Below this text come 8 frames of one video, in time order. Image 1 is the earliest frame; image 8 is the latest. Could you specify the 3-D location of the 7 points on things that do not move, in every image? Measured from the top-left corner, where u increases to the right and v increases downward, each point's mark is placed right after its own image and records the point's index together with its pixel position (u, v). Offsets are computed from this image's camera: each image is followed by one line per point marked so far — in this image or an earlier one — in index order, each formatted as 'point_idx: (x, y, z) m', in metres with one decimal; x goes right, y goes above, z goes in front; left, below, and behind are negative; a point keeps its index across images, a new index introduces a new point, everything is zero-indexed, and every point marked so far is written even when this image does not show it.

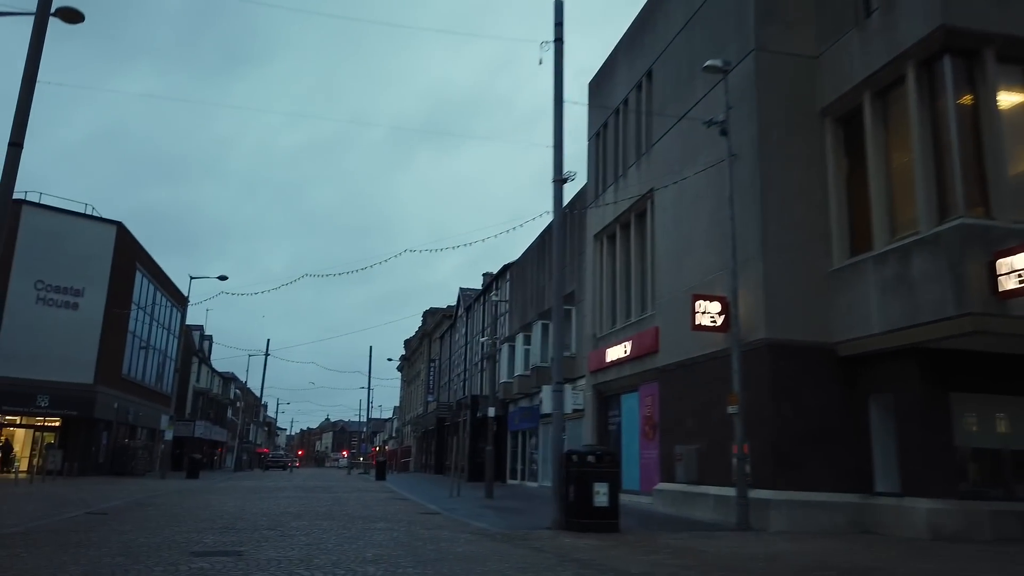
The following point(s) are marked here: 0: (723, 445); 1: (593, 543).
0: (+4.7, -3.5, +16.8) m
1: (+1.3, -4.2, +12.5) m
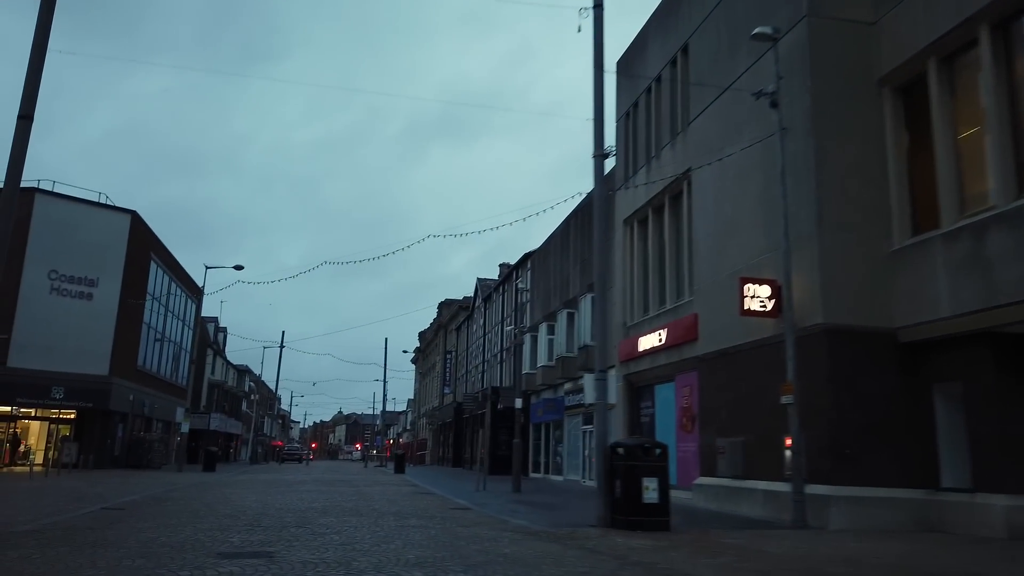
0: (+5.5, -3.1, +15.8) m
1: (+2.1, -3.9, +11.5) m
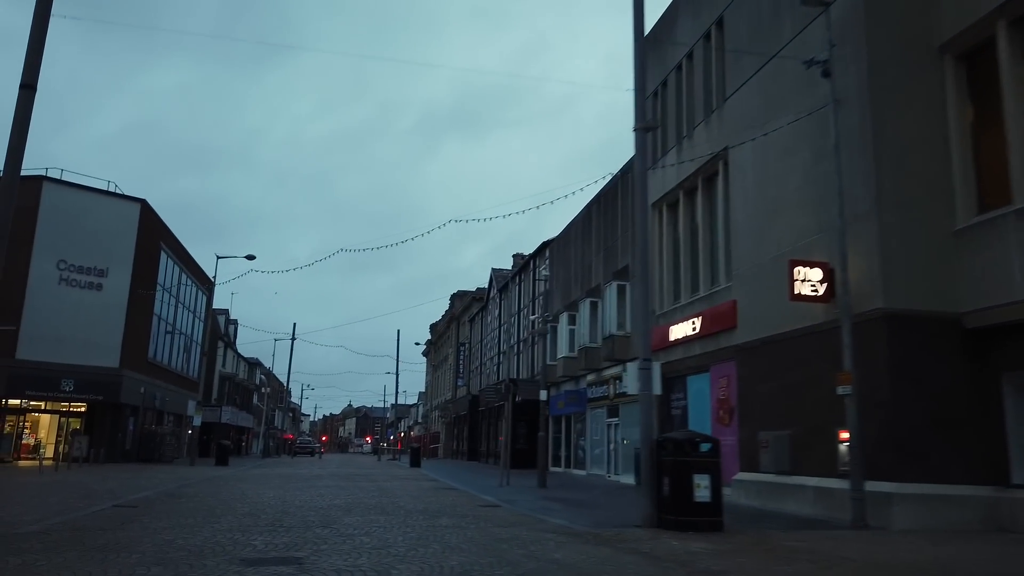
0: (+6.1, -2.8, +14.8) m
1: (+2.7, -3.6, +10.6) m
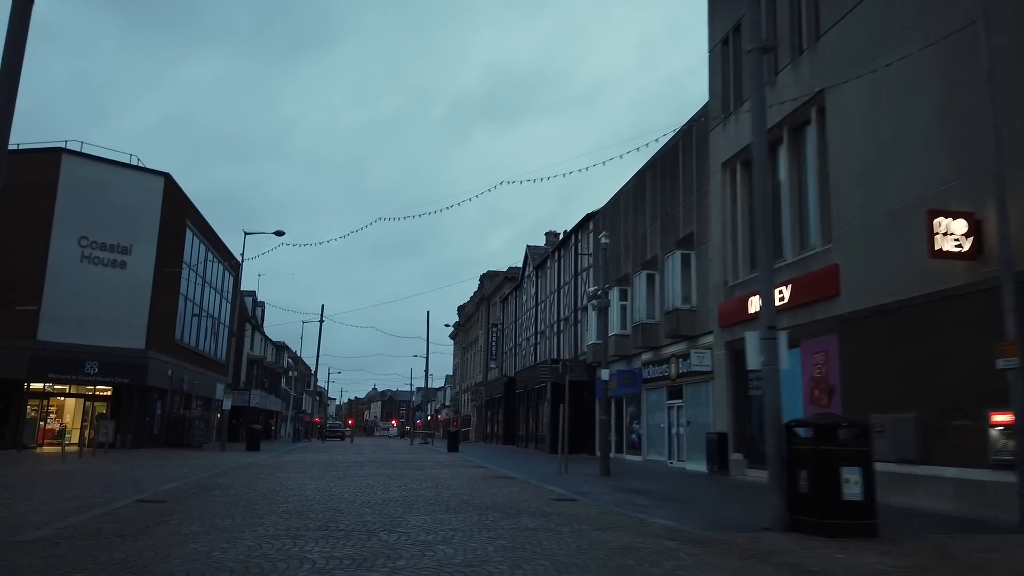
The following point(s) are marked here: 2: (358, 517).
0: (+7.6, -2.0, +12.5) m
1: (+4.0, -3.0, +8.4) m
2: (-2.2, -3.3, +10.9) m
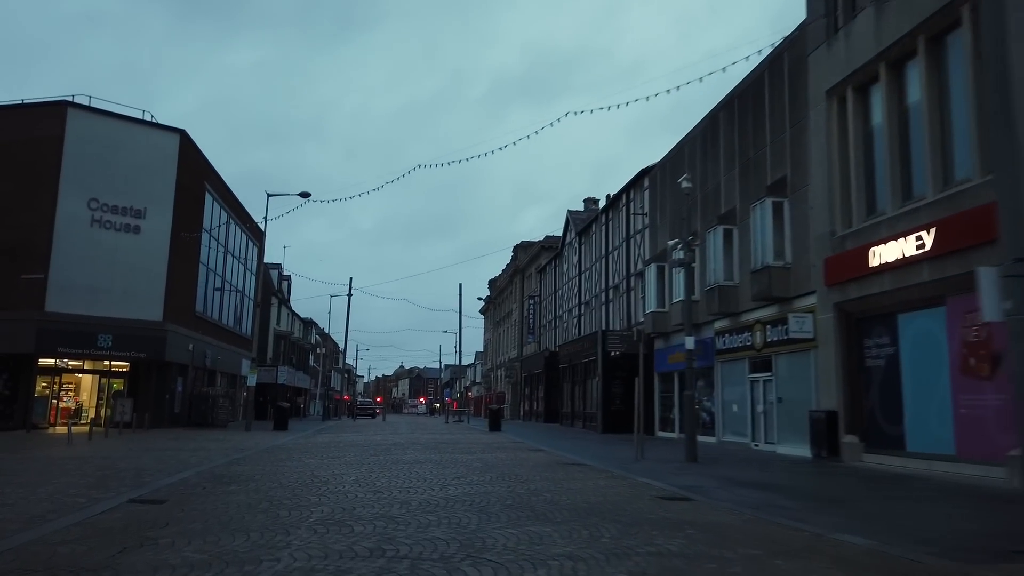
0: (+8.9, -1.1, +9.0) m
1: (+5.2, -2.2, +5.1) m
2: (-1.0, -2.5, +7.8) m
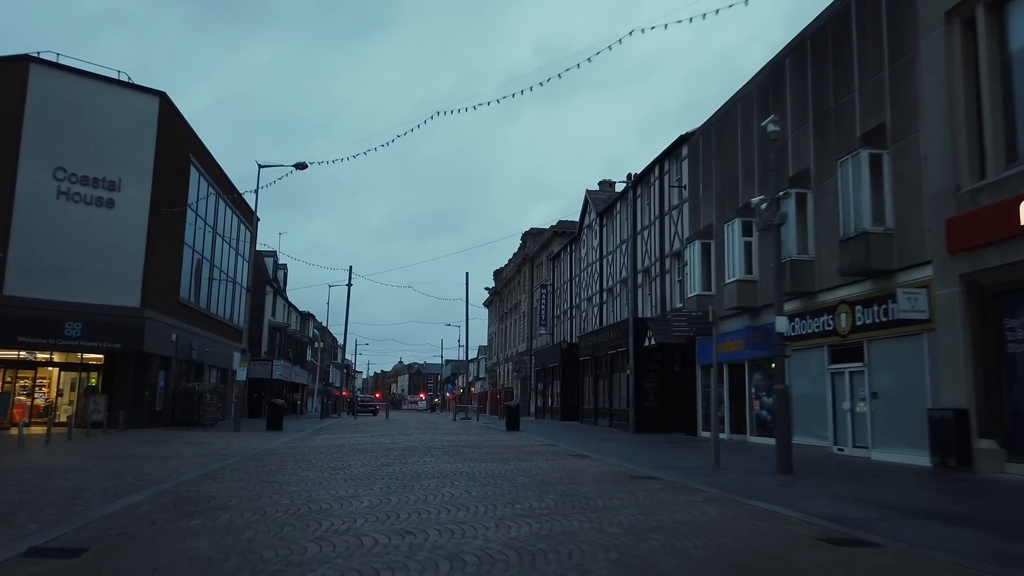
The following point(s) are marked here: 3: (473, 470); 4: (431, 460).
0: (+9.8, -0.6, +5.5) m
1: (+6.1, -1.7, +1.5) m
2: (0.0, -1.9, +4.2) m
3: (-0.7, -3.2, +13.3) m
4: (-1.7, -3.6, +15.6) m
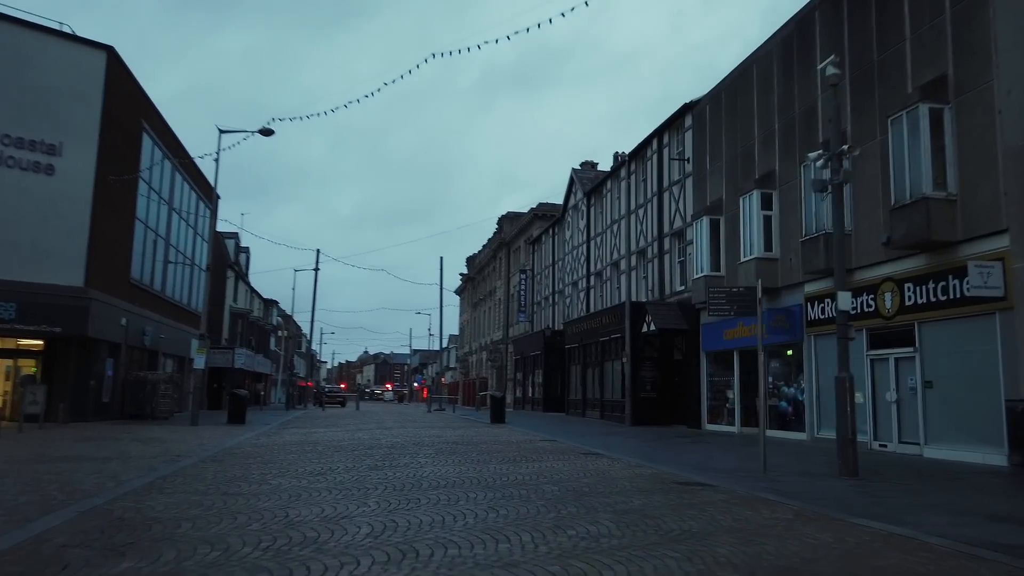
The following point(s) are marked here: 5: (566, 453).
0: (+10.4, -0.2, +3.5) m
1: (+6.9, -1.4, -0.6) m
2: (+0.7, -1.5, +1.8) m
3: (-0.4, -2.7, +10.9) m
4: (-1.5, -3.0, +13.2) m
5: (+1.1, -3.3, +15.1) m
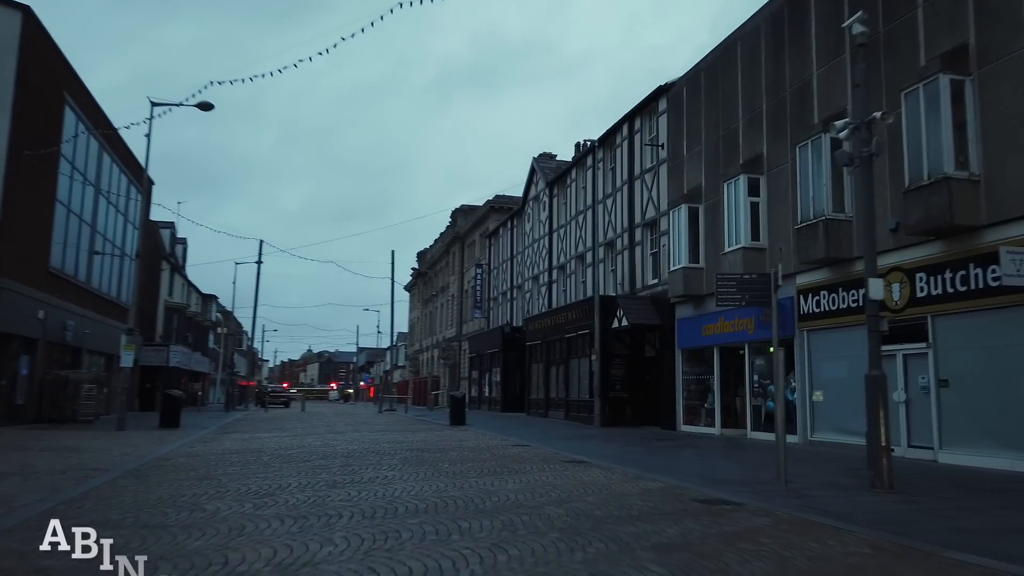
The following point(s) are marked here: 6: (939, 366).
0: (+10.8, -0.1, +2.5) m
1: (+7.6, -1.2, -1.9) m
2: (+1.2, -1.3, +0.1) m
3: (-0.5, -2.5, +9.1) m
4: (-1.8, -2.8, +11.3) m
5: (+0.7, -3.1, +13.3) m
6: (+7.9, -1.4, +13.9) m
